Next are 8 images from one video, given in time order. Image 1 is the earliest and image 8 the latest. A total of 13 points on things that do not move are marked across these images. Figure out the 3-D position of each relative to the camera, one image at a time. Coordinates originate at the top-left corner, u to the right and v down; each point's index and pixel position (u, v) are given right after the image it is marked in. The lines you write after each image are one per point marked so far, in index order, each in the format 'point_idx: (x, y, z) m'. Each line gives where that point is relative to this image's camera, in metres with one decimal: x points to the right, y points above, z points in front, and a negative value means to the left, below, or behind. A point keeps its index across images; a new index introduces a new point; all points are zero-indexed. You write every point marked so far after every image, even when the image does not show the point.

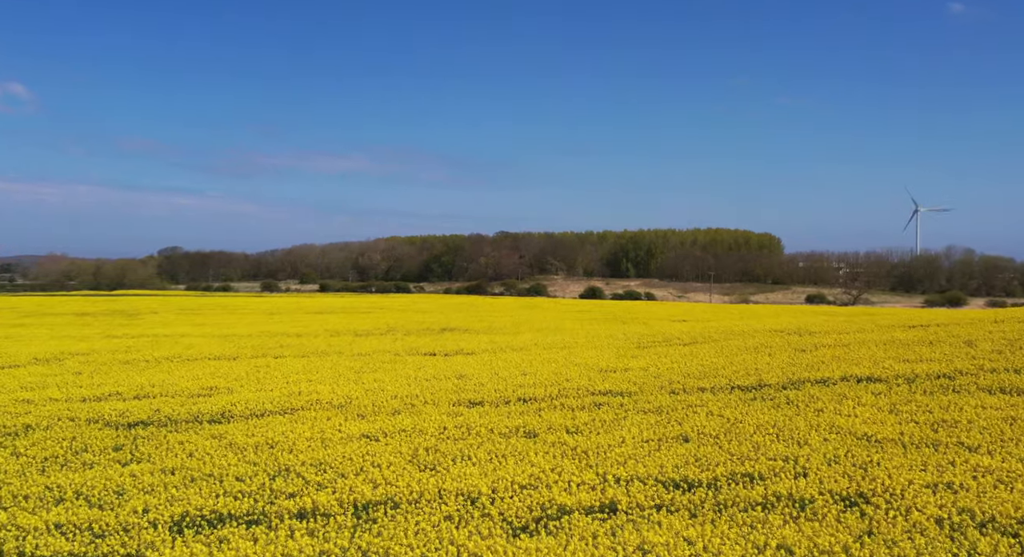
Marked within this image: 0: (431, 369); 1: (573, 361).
0: (-1.5, -1.7, +18.6) m
1: (+1.2, -1.6, +19.8) m
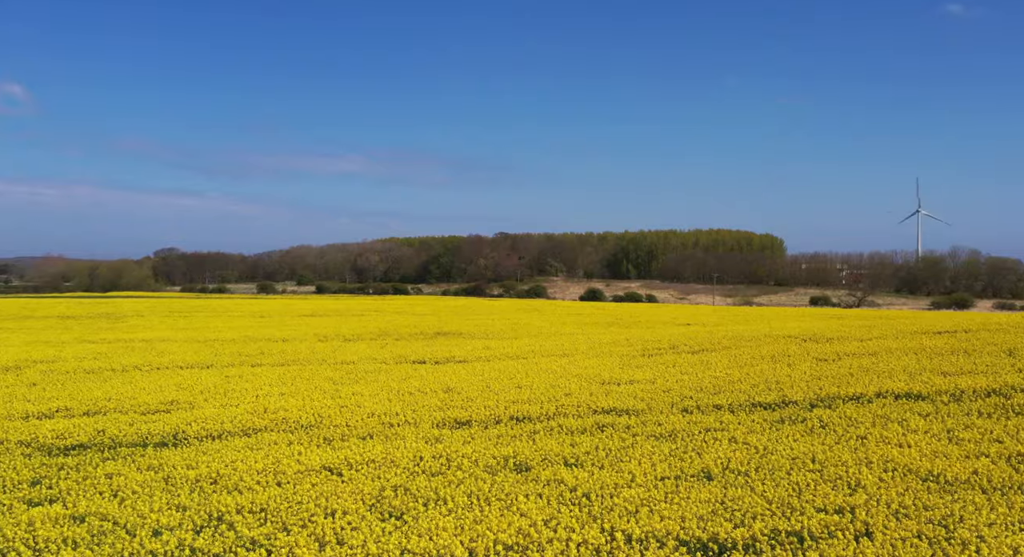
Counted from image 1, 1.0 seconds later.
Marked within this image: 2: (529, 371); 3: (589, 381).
0: (-1.6, -1.7, +17.0) m
1: (+1.1, -1.7, +18.2) m
2: (+0.3, -1.7, +18.5) m
3: (+1.3, -1.7, +16.8) m
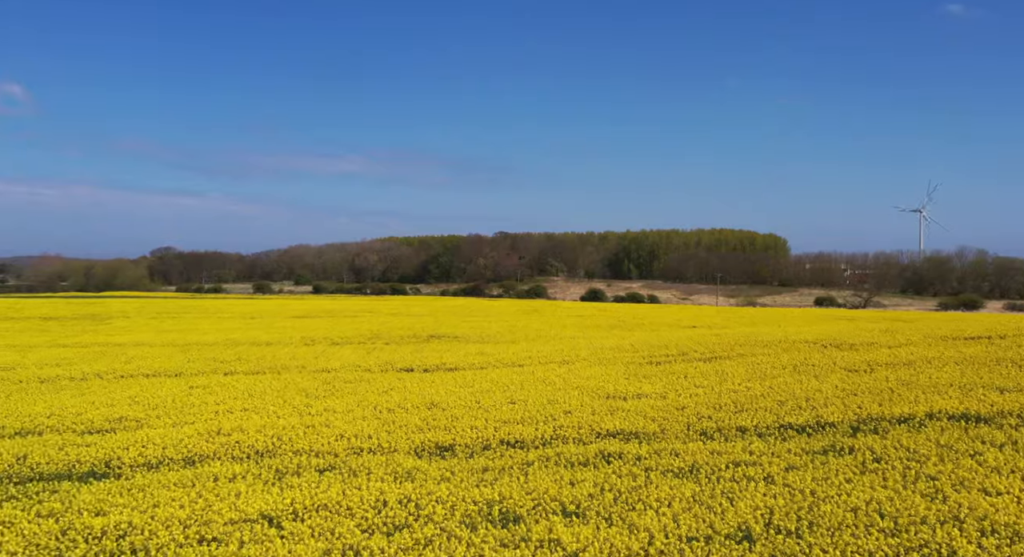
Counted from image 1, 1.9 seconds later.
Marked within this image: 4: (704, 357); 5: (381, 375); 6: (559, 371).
0: (-1.7, -1.7, +15.3) m
1: (+1.0, -1.7, +16.5) m
2: (+0.2, -1.7, +16.8) m
3: (+1.2, -1.7, +15.0) m
4: (+3.7, -1.5, +19.6) m
5: (-2.4, -1.8, +18.3) m
6: (+0.9, -1.7, +18.2) m
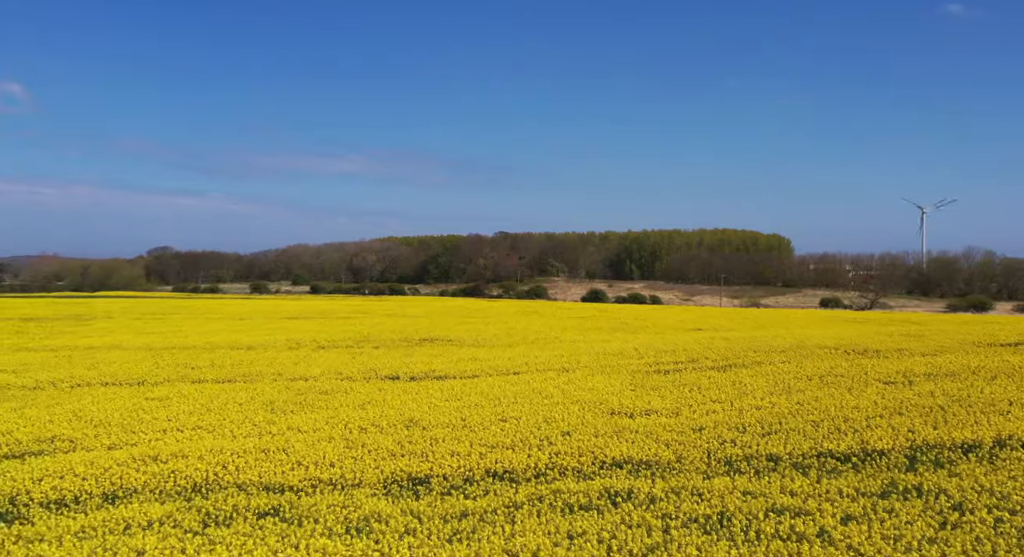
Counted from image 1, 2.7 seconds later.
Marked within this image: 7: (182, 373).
0: (-1.8, -1.7, +13.6) m
1: (+0.9, -1.7, +14.8) m
2: (+0.1, -1.7, +15.1) m
3: (+1.1, -1.7, +13.4) m
4: (+3.6, -1.5, +17.9) m
5: (-2.5, -1.7, +16.6) m
6: (+0.8, -1.7, +16.5) m
7: (-6.3, -1.8, +19.1) m
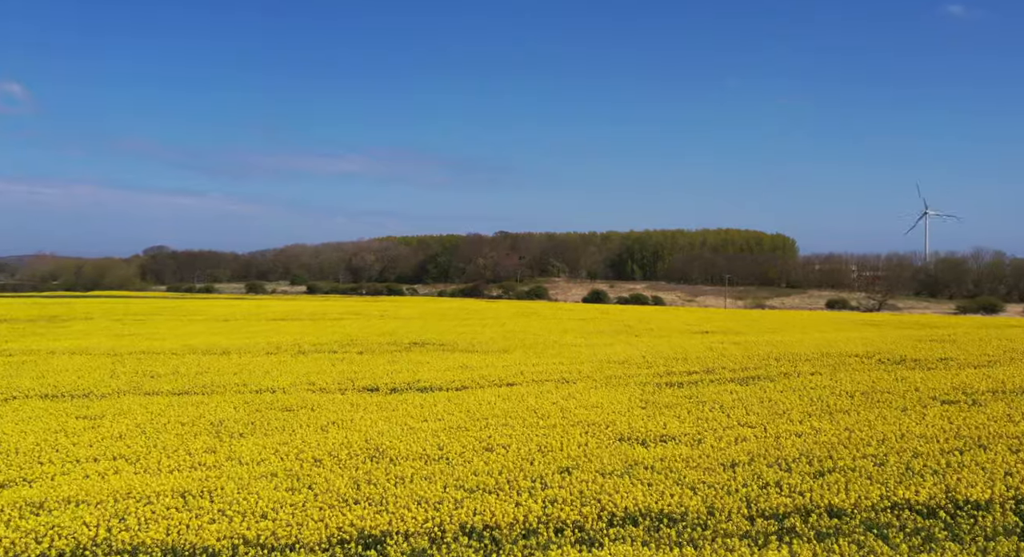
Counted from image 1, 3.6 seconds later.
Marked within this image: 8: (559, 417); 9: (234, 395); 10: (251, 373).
0: (-1.9, -1.7, +11.6) m
1: (+0.8, -1.7, +12.8) m
2: (0.0, -1.7, +13.1) m
3: (+0.9, -1.7, +11.3) m
4: (+3.5, -1.5, +15.9) m
5: (-2.6, -1.7, +14.6) m
6: (+0.7, -1.7, +14.5) m
7: (-6.4, -1.8, +17.1) m
8: (+0.6, -1.7, +12.2) m
9: (-4.2, -1.8, +15.2) m
10: (-5.0, -1.8, +18.9) m
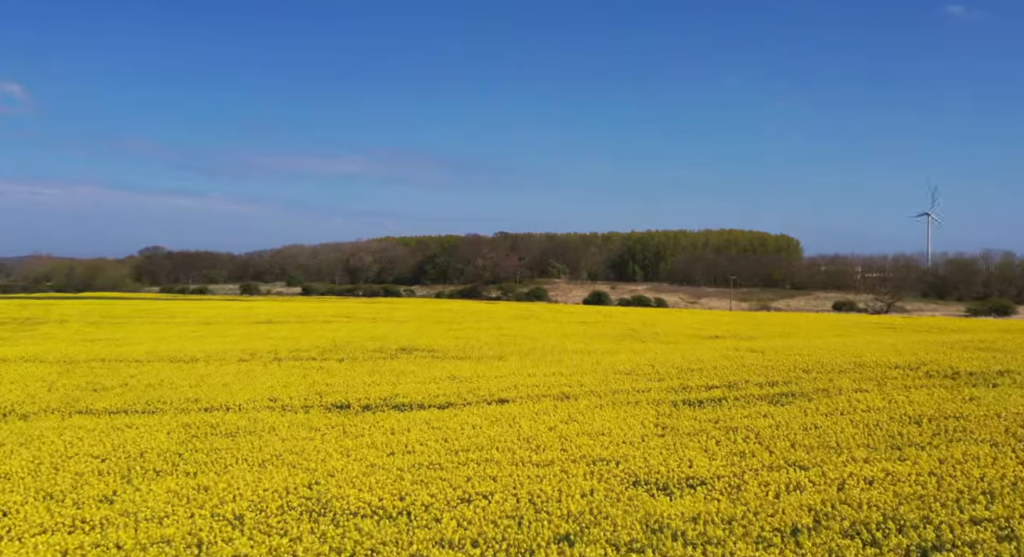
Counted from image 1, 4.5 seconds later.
0: (-2.0, -1.7, +9.3) m
1: (+0.7, -1.7, +10.5) m
2: (-0.1, -1.7, +10.8) m
3: (+0.8, -1.7, +9.1) m
4: (+3.4, -1.5, +13.6) m
5: (-2.7, -1.7, +12.3) m
6: (+0.6, -1.7, +12.3) m
7: (-6.5, -1.8, +14.9) m
8: (+0.4, -1.7, +10.0) m
9: (-4.4, -1.8, +12.9) m
10: (-5.1, -1.8, +16.7) m
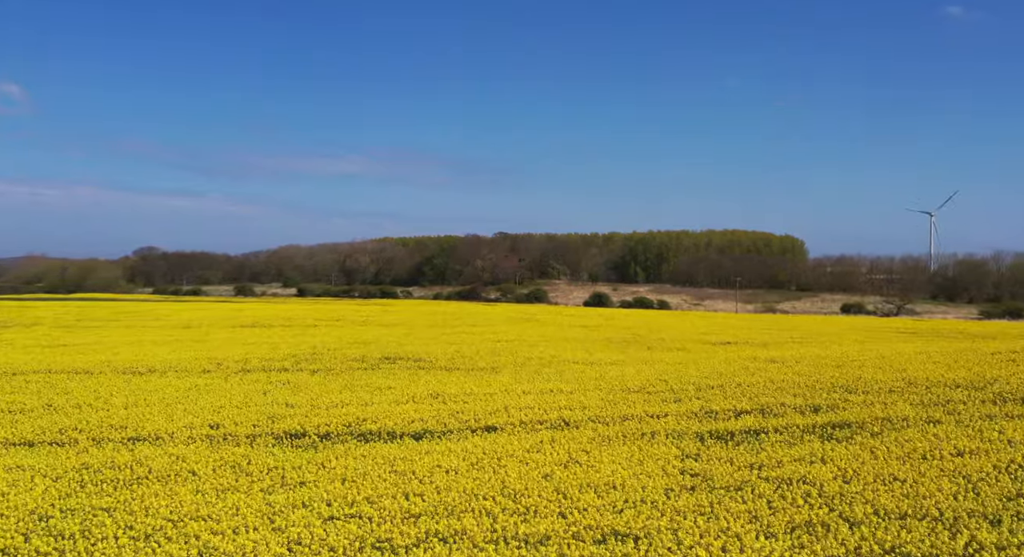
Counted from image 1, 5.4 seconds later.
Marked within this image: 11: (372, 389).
0: (-2.1, -1.7, +6.9) m
1: (+0.6, -1.7, +8.1) m
2: (-0.3, -1.7, +8.4) m
3: (+0.7, -1.7, +6.6) m
4: (+3.3, -1.6, +11.2) m
5: (-2.8, -1.8, +9.9) m
6: (+0.4, -1.7, +9.8) m
7: (-6.7, -1.8, +12.4) m
8: (+0.3, -1.7, +7.5) m
9: (-4.5, -1.8, +10.5) m
10: (-5.3, -1.8, +14.2) m
11: (-2.4, -1.8, +16.6) m
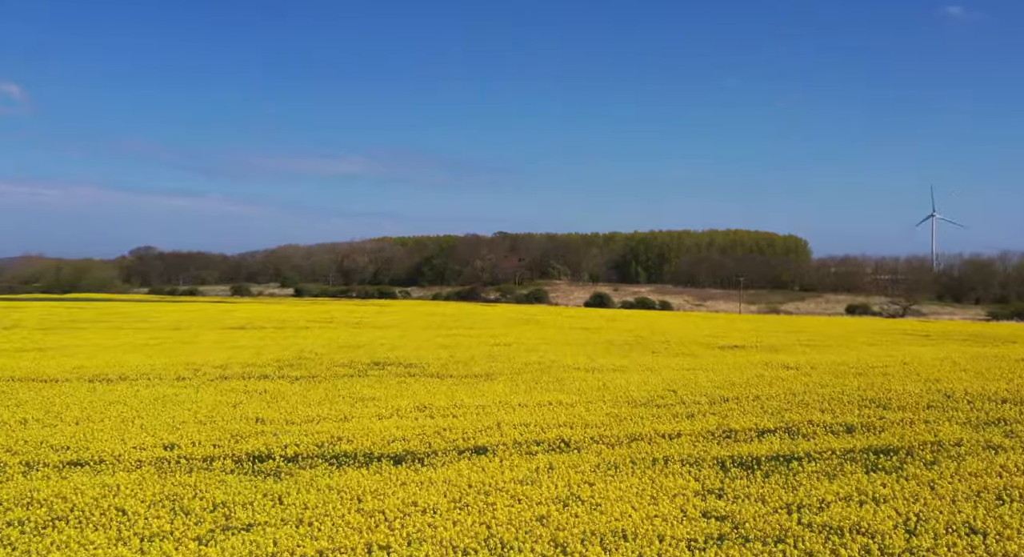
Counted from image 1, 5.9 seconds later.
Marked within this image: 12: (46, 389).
0: (-2.2, -1.8, +5.4) m
1: (+0.5, -1.7, +6.6) m
2: (-0.3, -1.8, +6.9) m
3: (+0.6, -1.8, +5.2) m
4: (+3.2, -1.6, +9.7) m
5: (-2.9, -1.8, +8.4) m
6: (+0.3, -1.7, +8.4) m
7: (-6.7, -1.8, +11.0) m
8: (+0.2, -1.8, +6.1) m
9: (-4.6, -1.8, +9.1) m
10: (-5.3, -1.8, +12.8) m
11: (-2.5, -1.9, +15.2) m
12: (-8.0, -1.9, +16.3) m
